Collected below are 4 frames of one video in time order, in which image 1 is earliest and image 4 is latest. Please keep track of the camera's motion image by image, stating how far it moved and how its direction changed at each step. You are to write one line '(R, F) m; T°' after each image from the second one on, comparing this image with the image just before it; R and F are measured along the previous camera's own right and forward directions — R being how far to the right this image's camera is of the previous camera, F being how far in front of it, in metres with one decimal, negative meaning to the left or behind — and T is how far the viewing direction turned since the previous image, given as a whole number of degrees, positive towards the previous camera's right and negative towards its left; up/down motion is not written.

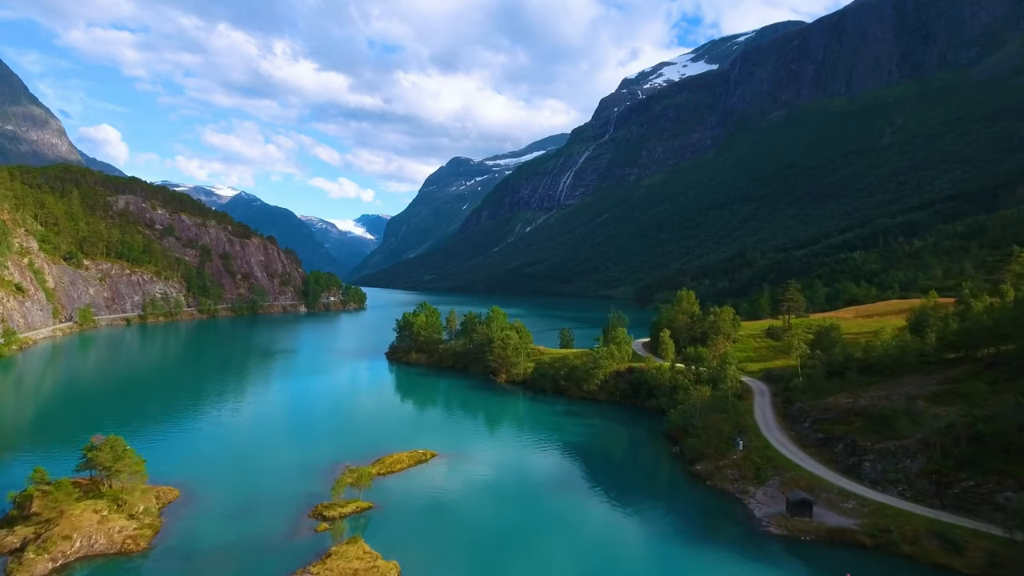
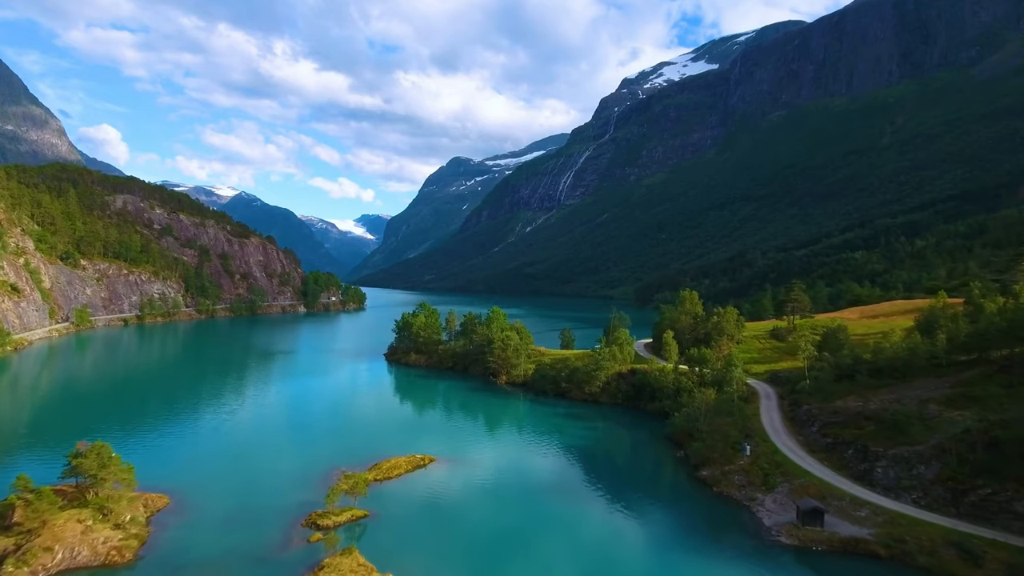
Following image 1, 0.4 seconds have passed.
(0.0, +0.8) m; 0°
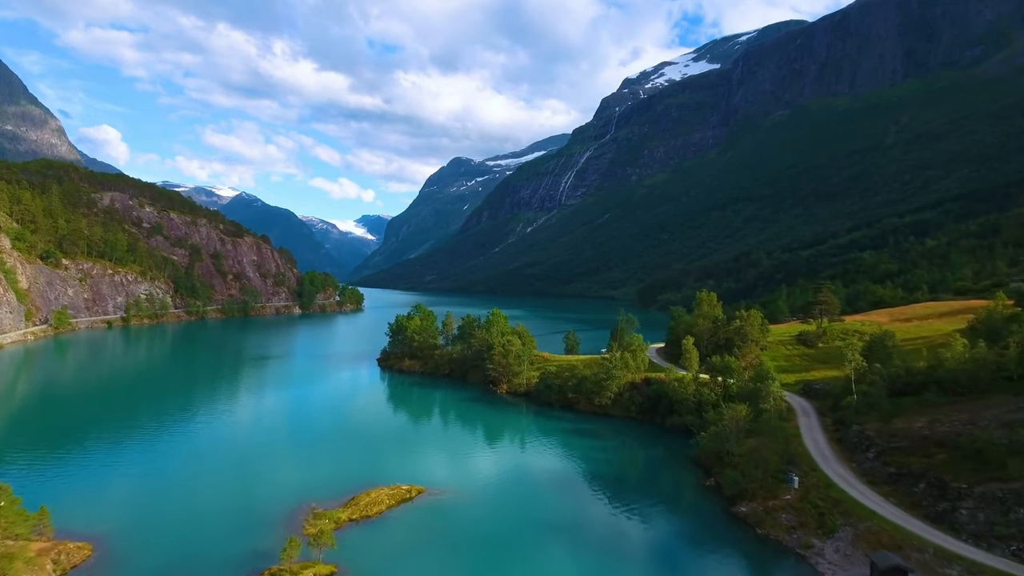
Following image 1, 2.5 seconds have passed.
(-0.1, +4.7) m; 0°
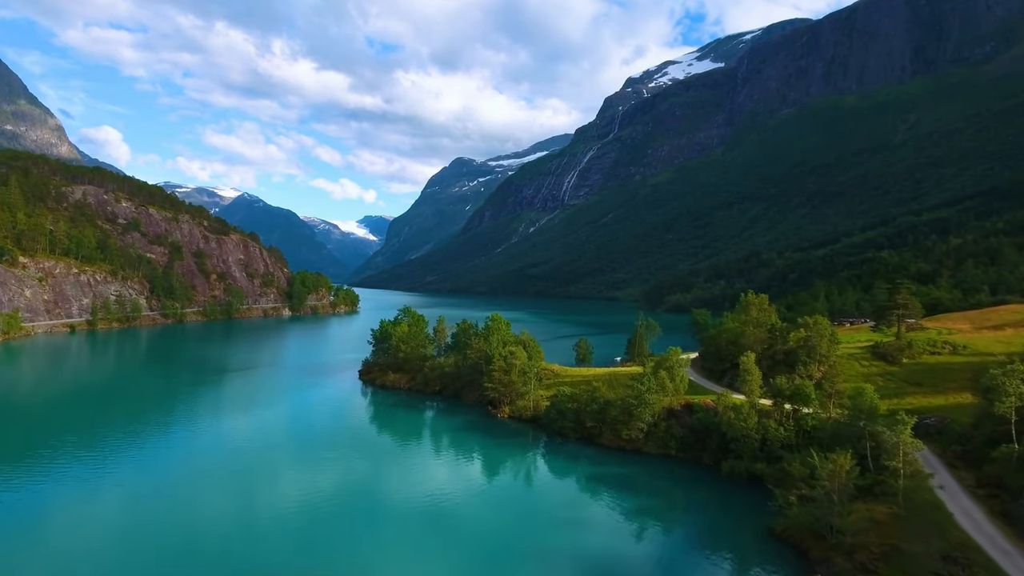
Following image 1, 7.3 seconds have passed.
(-0.1, +9.6) m; 0°
